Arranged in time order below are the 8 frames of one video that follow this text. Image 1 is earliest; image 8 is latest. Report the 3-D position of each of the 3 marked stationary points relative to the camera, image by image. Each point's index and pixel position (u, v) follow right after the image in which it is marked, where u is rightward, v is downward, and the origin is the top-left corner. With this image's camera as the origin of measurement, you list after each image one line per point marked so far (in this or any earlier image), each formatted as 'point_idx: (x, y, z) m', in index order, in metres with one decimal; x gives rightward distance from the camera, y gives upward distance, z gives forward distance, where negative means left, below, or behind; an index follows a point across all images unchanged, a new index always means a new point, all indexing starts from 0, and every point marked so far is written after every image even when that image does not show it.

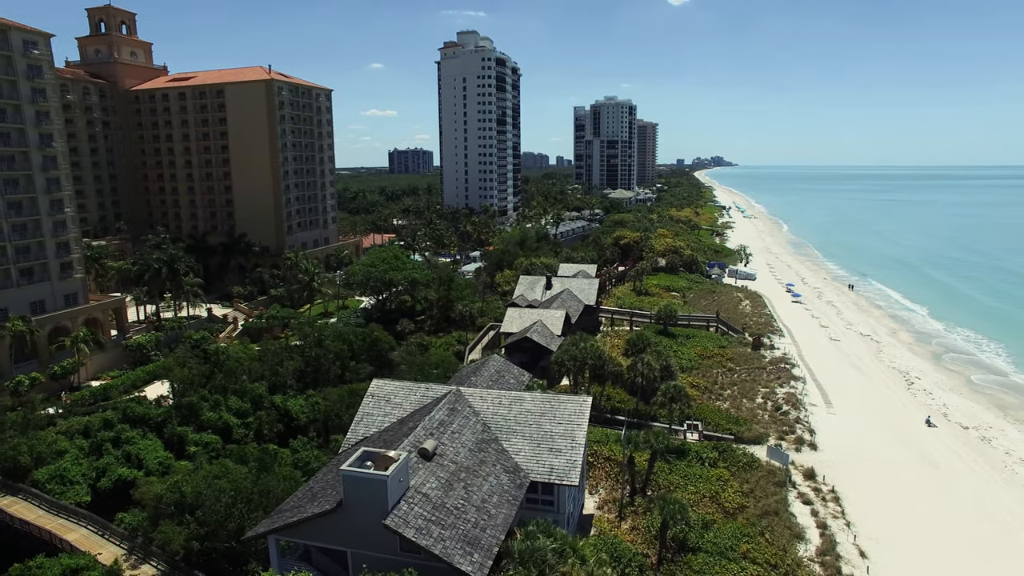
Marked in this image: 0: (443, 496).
0: (-2.0, -5.8, +19.7) m
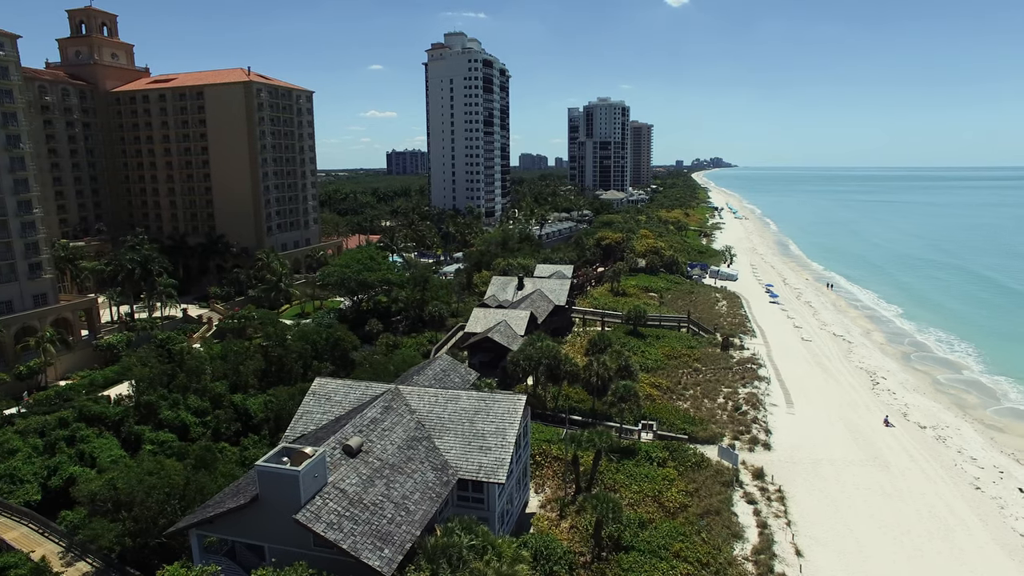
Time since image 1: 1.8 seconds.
0: (-4.3, -5.8, +19.9) m
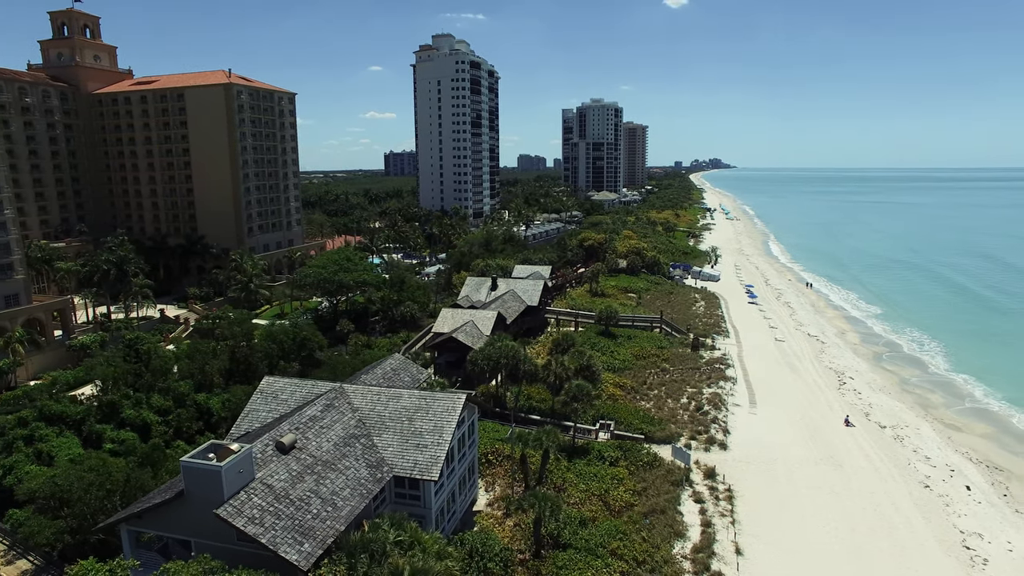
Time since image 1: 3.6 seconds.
0: (-6.4, -5.8, +20.1) m
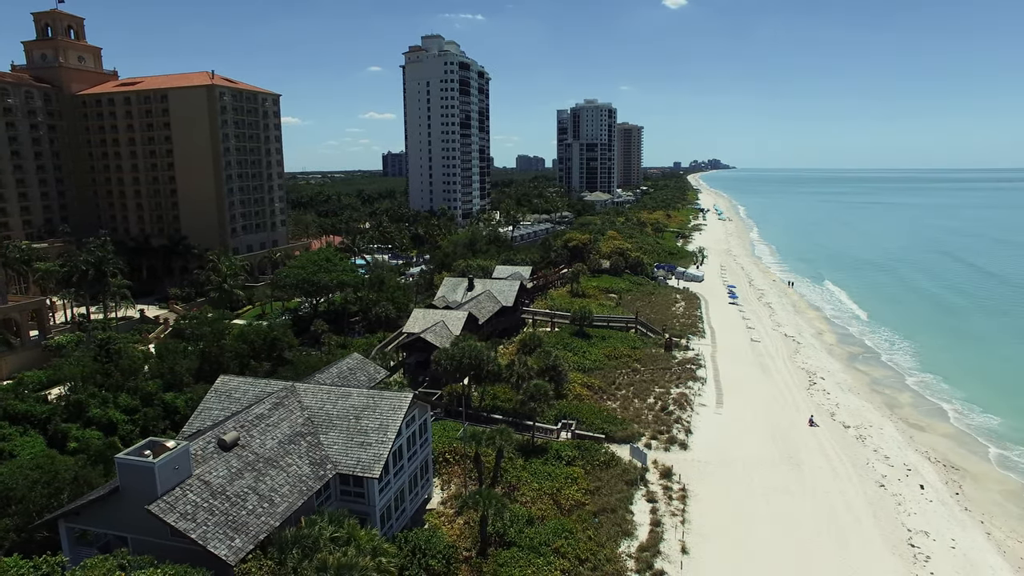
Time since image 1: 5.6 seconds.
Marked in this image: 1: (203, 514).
0: (-8.3, -5.8, +20.3) m
1: (-8.4, -6.2, +19.0) m
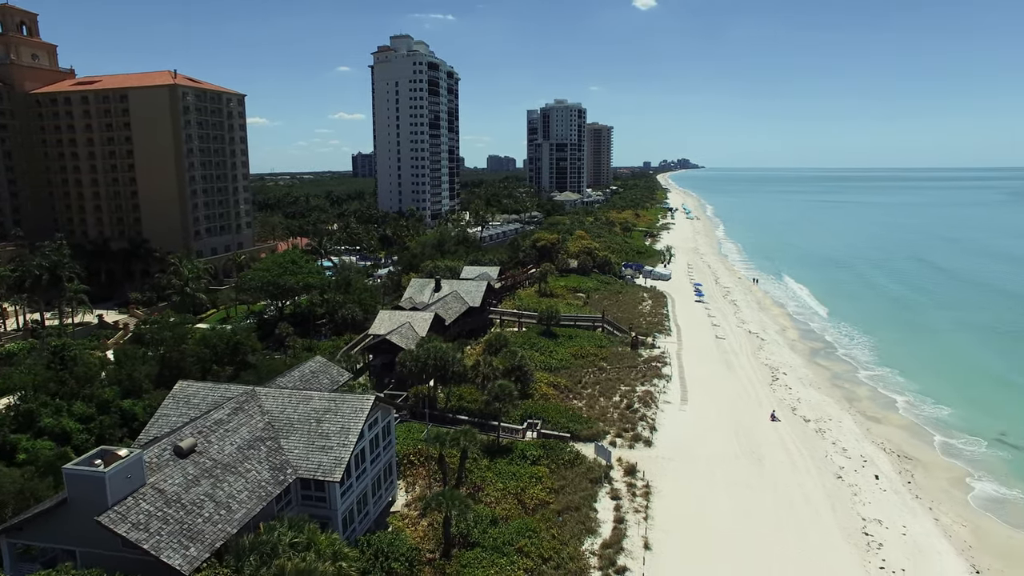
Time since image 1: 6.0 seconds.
0: (-9.5, -5.9, +20.0) m
1: (-9.5, -6.3, +18.8) m
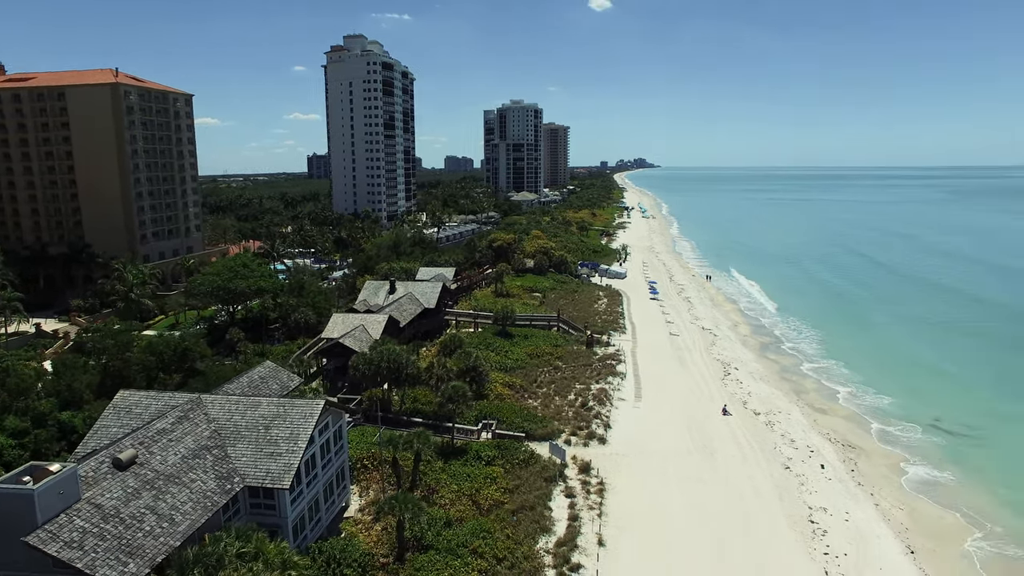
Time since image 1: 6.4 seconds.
0: (-10.9, -6.0, +19.4) m
1: (-10.8, -6.5, +18.2) m
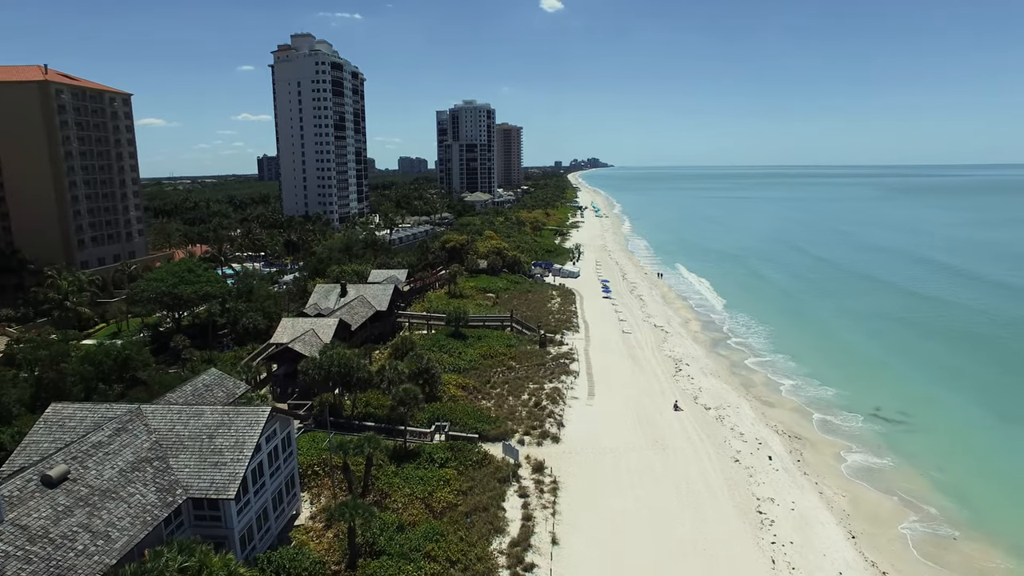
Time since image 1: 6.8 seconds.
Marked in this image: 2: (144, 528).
0: (-12.2, -6.3, +18.7) m
1: (-12.1, -6.7, +17.4) m
2: (-10.5, -6.9, +20.0) m
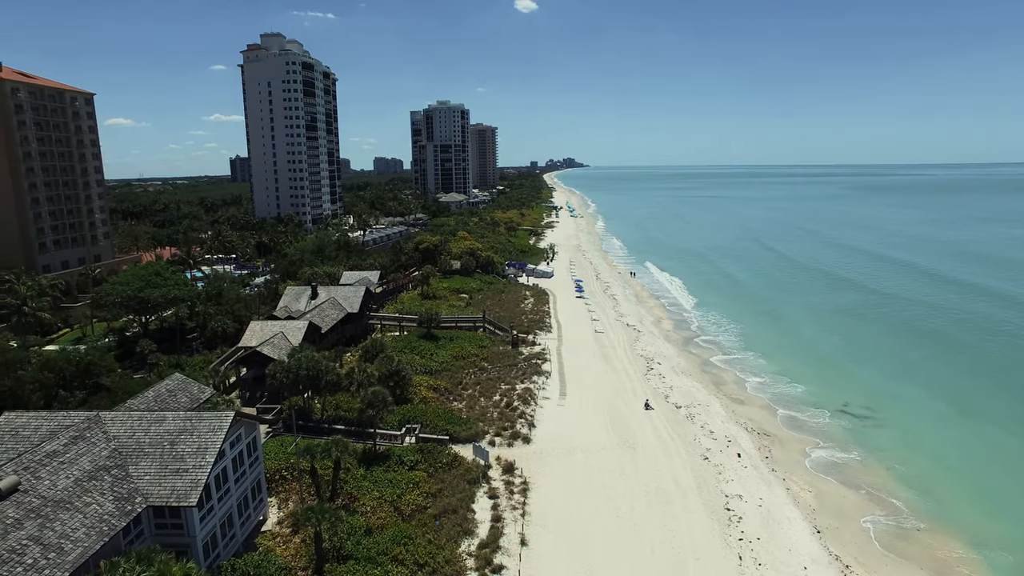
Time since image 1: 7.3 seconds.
0: (-13.2, -6.4, +18.2) m
1: (-13.0, -6.9, +17.0) m
2: (-11.5, -7.0, +19.6) m
